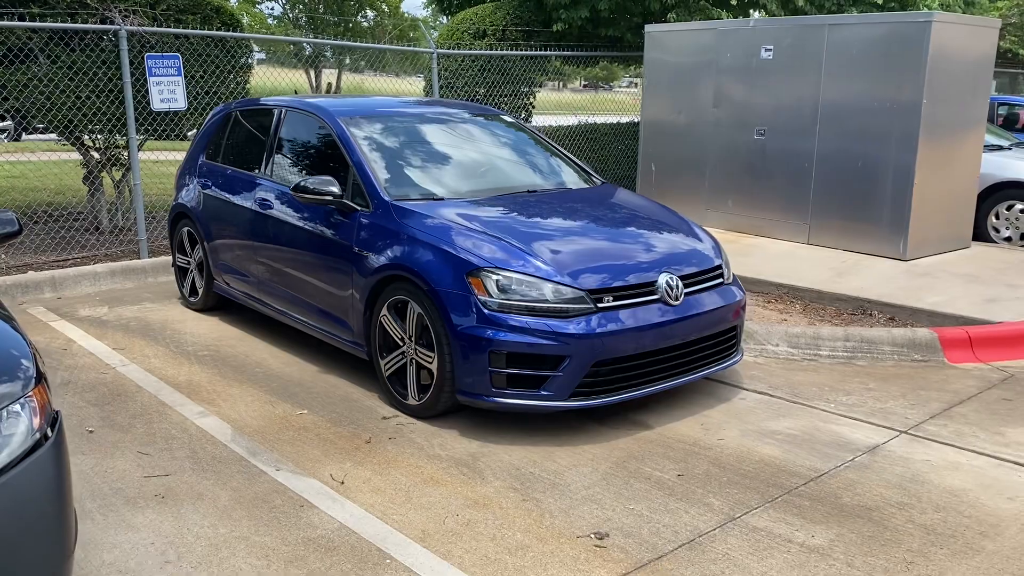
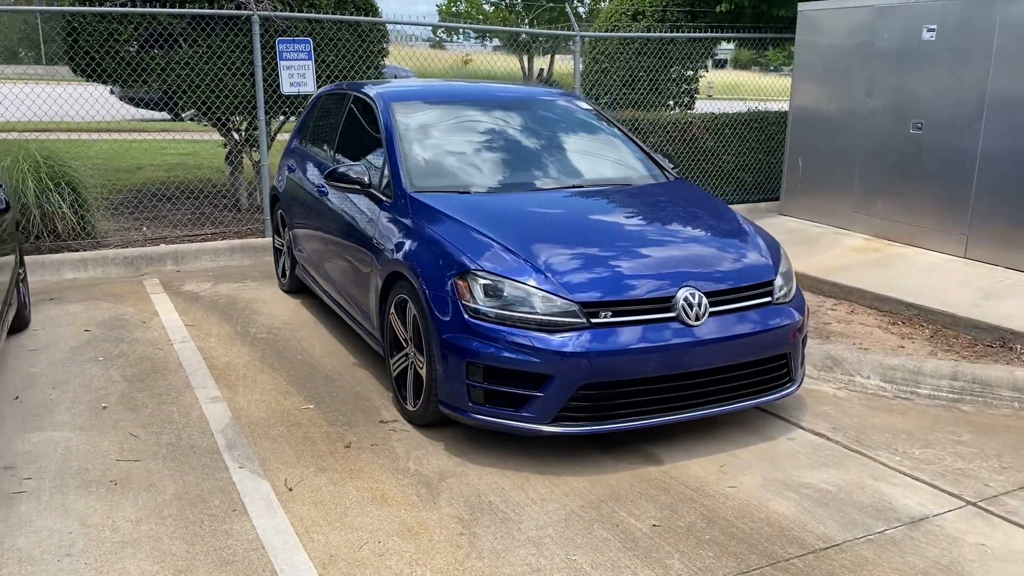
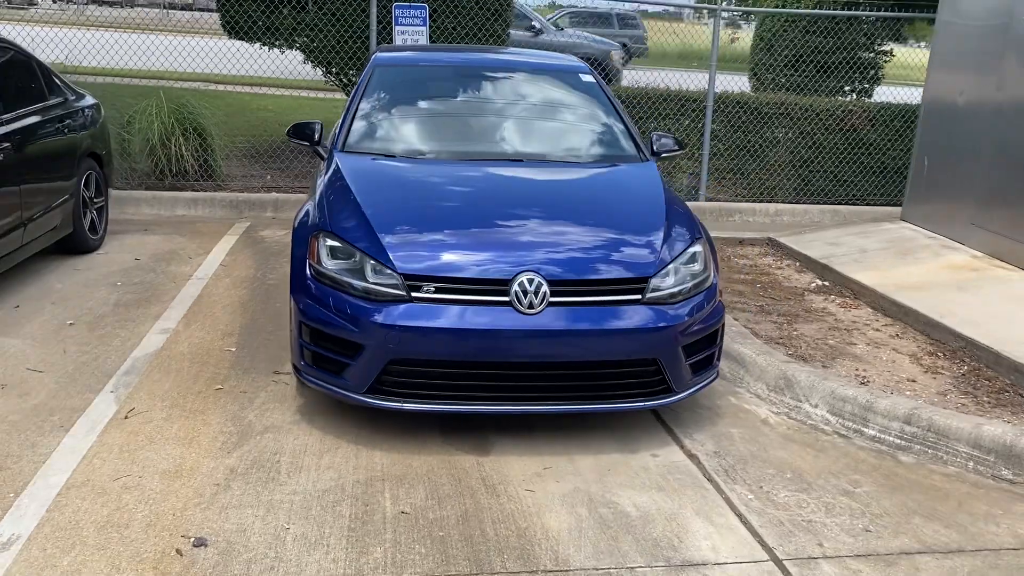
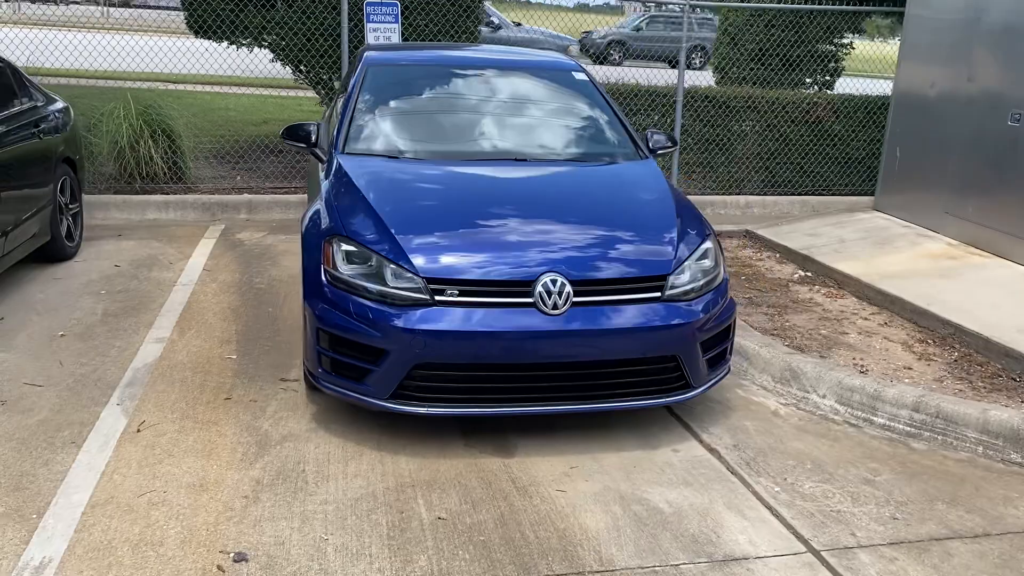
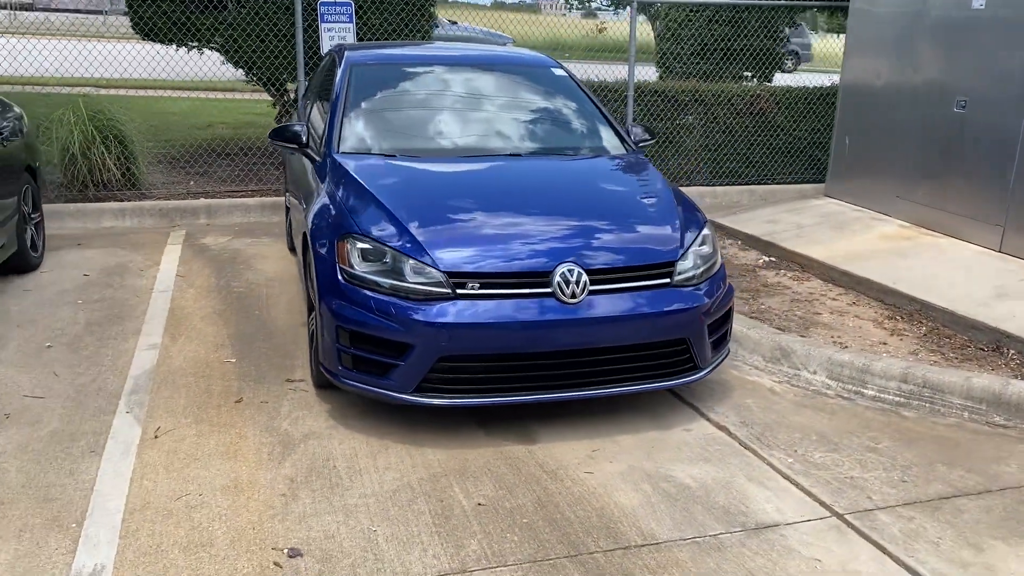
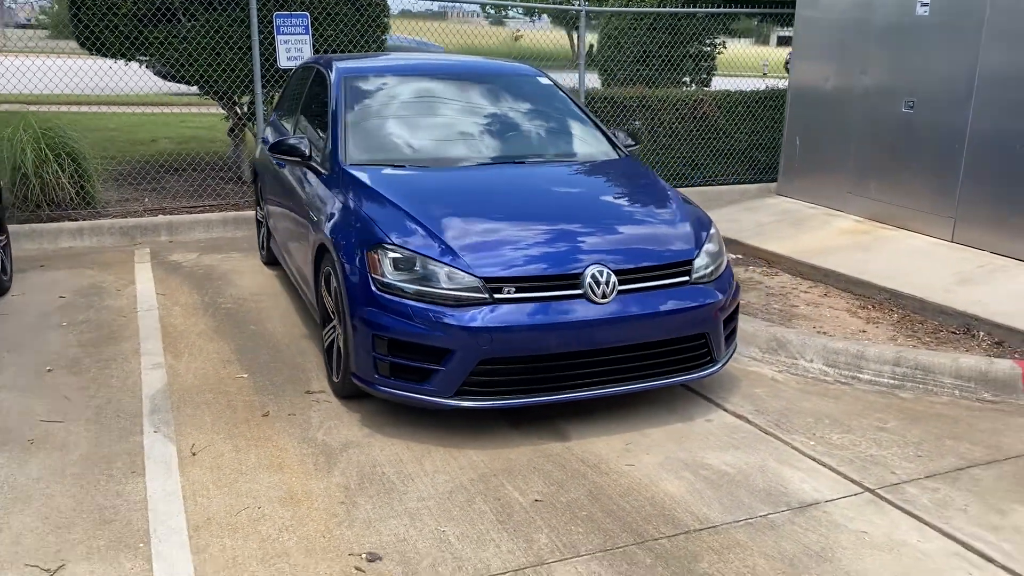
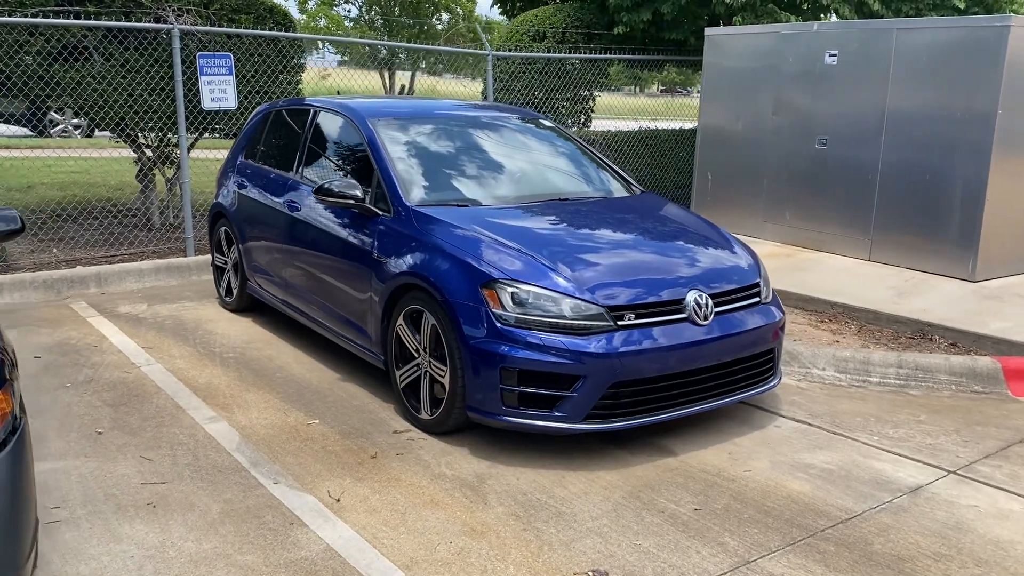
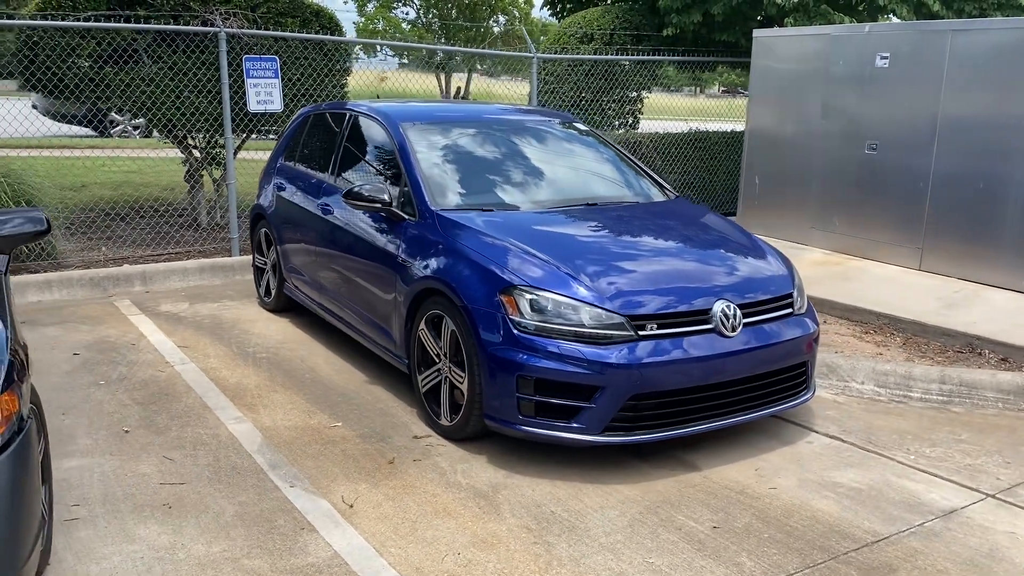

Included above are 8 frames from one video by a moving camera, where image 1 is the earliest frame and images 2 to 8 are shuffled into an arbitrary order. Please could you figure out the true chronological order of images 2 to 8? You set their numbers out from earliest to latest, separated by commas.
7, 8, 2, 6, 5, 4, 3
